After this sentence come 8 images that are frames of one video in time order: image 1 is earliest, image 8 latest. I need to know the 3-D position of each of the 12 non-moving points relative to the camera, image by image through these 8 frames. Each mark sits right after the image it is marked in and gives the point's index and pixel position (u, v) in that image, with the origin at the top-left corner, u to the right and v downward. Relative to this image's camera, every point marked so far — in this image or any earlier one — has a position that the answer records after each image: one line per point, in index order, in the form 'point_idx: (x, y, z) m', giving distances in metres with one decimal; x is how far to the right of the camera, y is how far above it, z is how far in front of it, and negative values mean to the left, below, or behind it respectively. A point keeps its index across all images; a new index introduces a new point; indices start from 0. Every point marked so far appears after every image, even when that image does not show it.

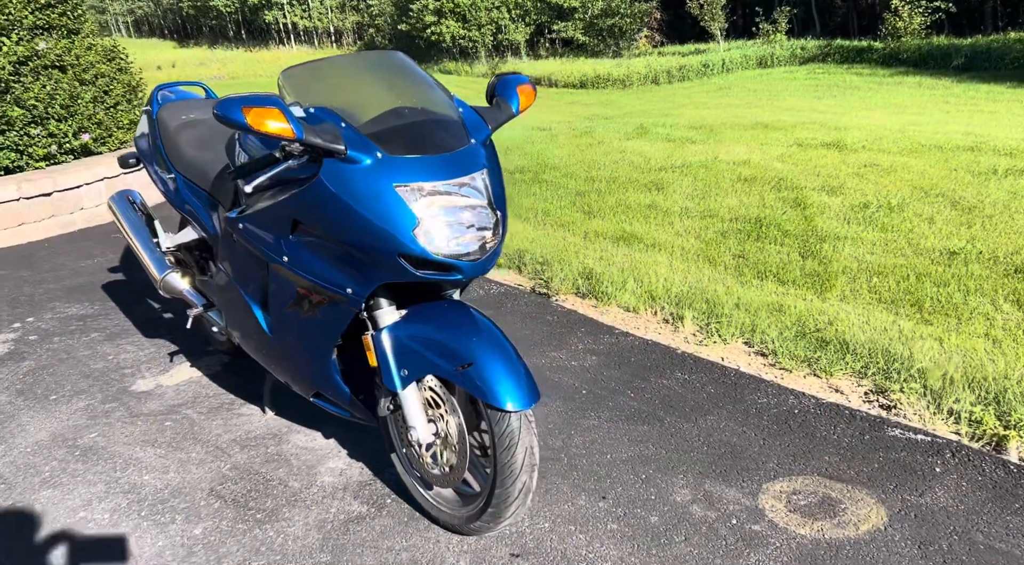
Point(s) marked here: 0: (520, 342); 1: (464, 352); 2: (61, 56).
0: (0.0, -0.3, +4.8) m
1: (-0.2, -0.2, +2.9) m
2: (-3.5, +1.8, +7.4) m
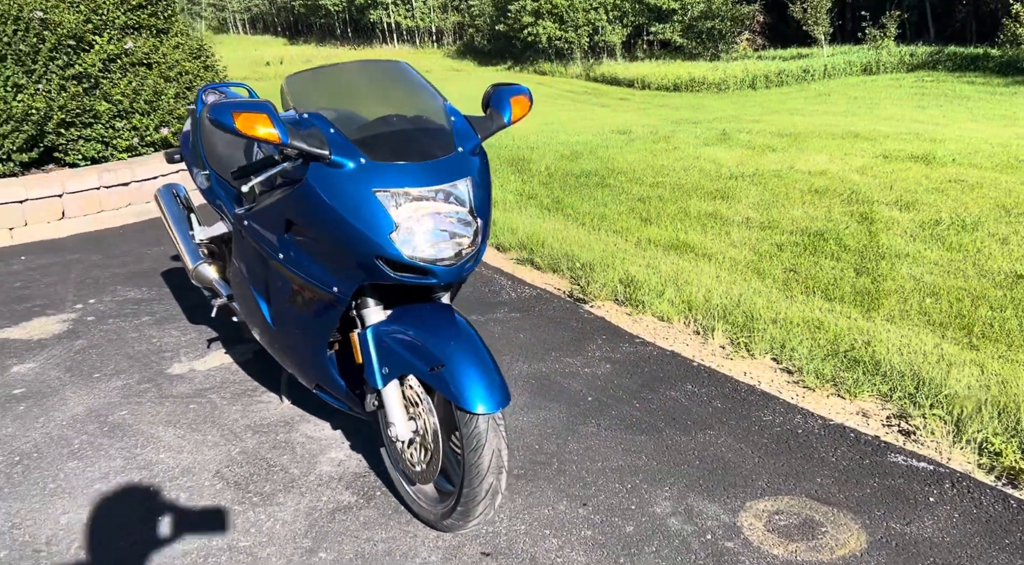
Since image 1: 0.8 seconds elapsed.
0: (+0.1, -0.4, +4.8) m
1: (-0.2, -0.2, +3.0) m
2: (-3.0, +1.9, +7.8) m
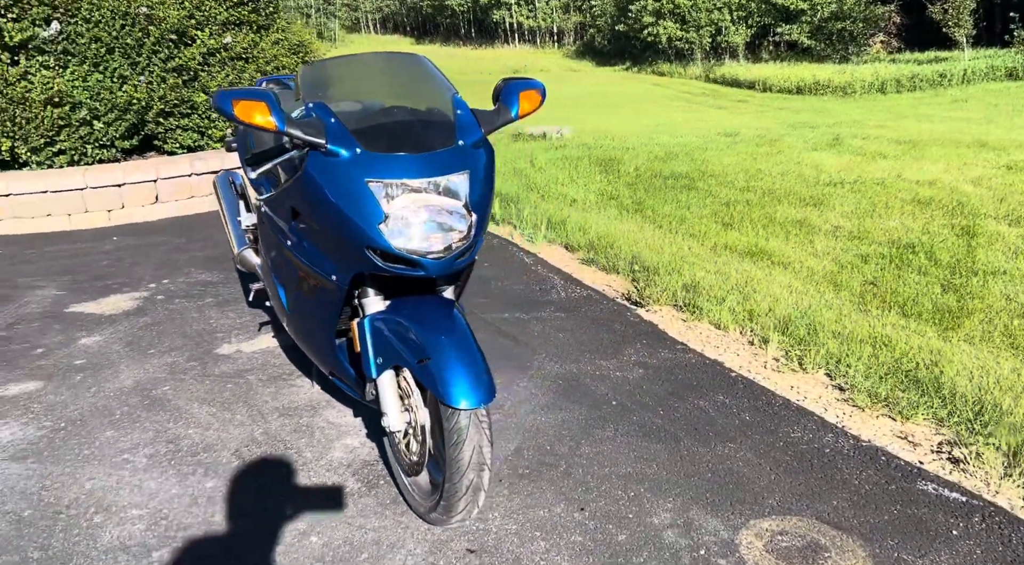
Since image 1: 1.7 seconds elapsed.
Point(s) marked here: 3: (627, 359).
0: (+0.3, -0.4, +4.8) m
1: (-0.3, -0.2, +3.0) m
2: (-2.3, +2.1, +8.1) m
3: (+0.6, -0.4, +4.7) m
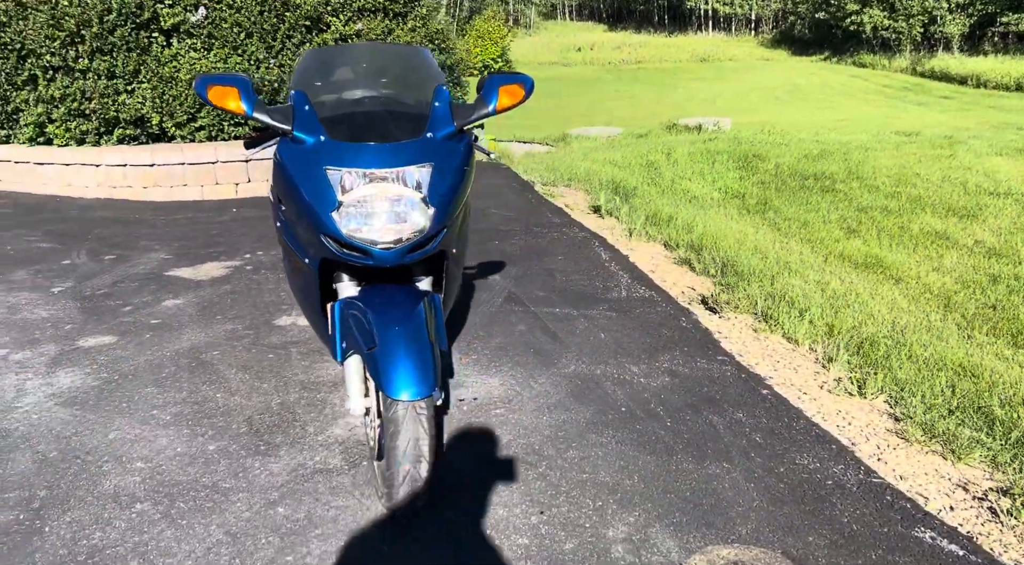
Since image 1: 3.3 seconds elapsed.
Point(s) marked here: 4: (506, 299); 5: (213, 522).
0: (+0.5, -0.3, +4.7) m
1: (-0.5, -0.2, +3.1) m
2: (-1.2, +2.3, +8.5) m
3: (+0.7, -0.4, +4.5) m
4: (-0.1, -0.1, +5.3) m
5: (-1.1, -0.9, +3.3) m
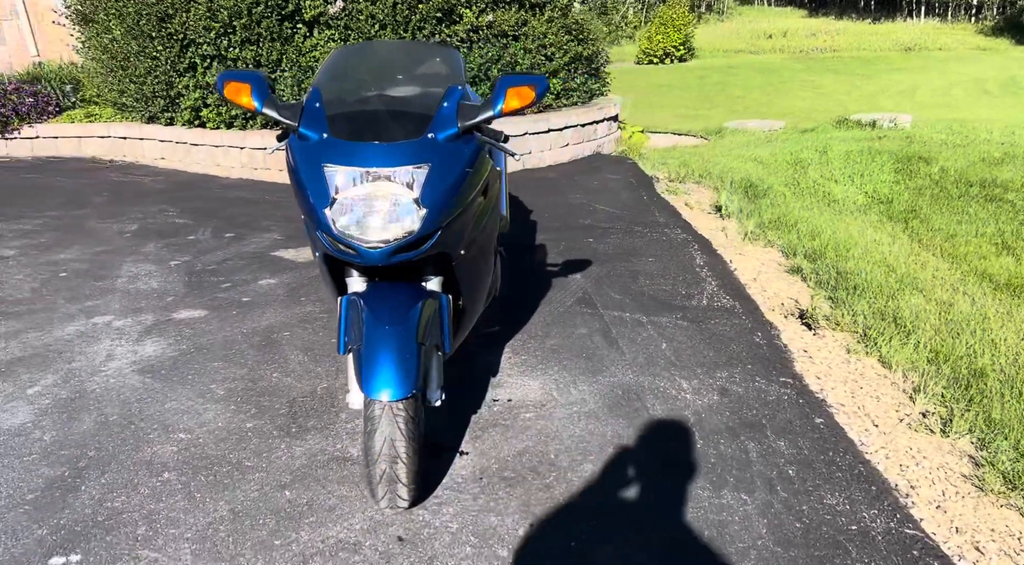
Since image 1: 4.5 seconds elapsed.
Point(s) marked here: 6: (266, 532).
0: (+0.8, -0.4, +4.5) m
1: (-0.5, -0.2, +3.1) m
2: (0.0, +2.4, +8.5) m
3: (+0.9, -0.5, +4.3) m
4: (+0.4, -0.1, +5.2) m
5: (-1.1, -0.8, +3.5) m
6: (-0.9, -0.9, +3.3) m
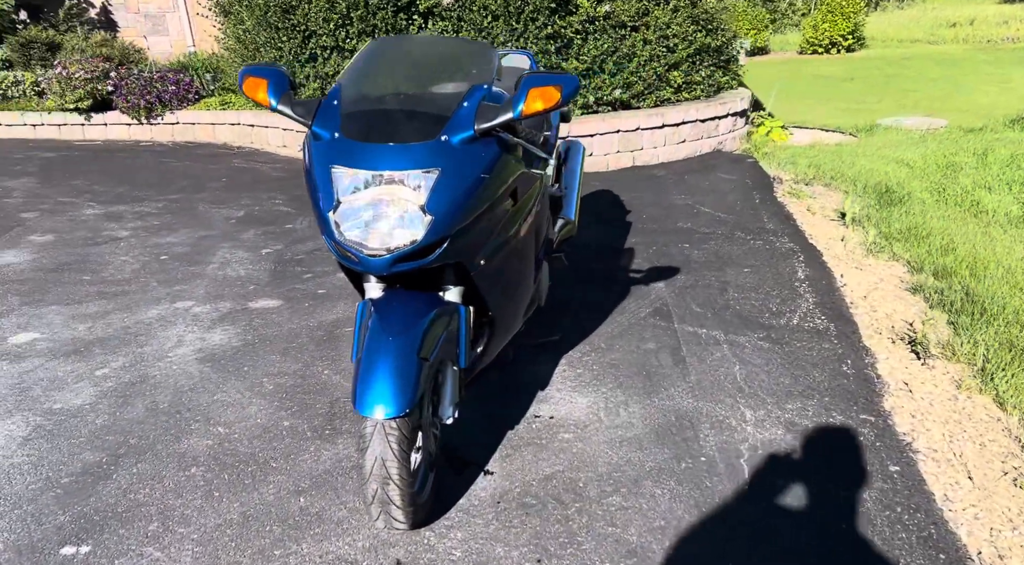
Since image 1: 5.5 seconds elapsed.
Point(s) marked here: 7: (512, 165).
0: (+1.0, -0.5, +4.1) m
1: (-0.5, -0.2, +3.0) m
2: (+1.1, +2.4, +8.1) m
3: (+1.1, -0.6, +3.9) m
4: (+0.8, -0.2, +4.9) m
5: (-1.0, -0.8, +3.4) m
6: (-0.9, -0.9, +3.2) m
7: (0.0, +0.4, +3.2) m
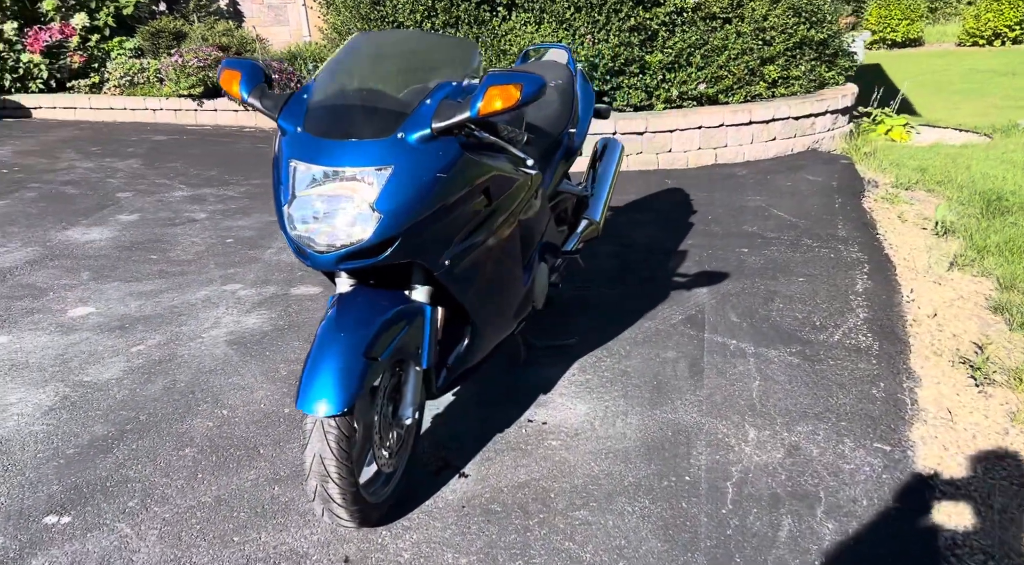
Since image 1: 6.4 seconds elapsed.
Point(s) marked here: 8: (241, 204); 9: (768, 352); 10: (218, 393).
0: (+1.0, -0.5, +3.8) m
1: (-0.6, -0.2, +3.0) m
2: (+1.8, +2.3, +7.8) m
3: (+1.1, -0.6, +3.6) m
4: (+0.9, -0.2, +4.7) m
5: (-1.1, -0.8, +3.5) m
6: (-1.0, -0.9, +3.3) m
7: (-0.1, +0.4, +3.1) m
8: (-2.1, +0.6, +7.2) m
9: (+1.2, -0.3, +4.3) m
10: (-1.4, -0.5, +4.2) m
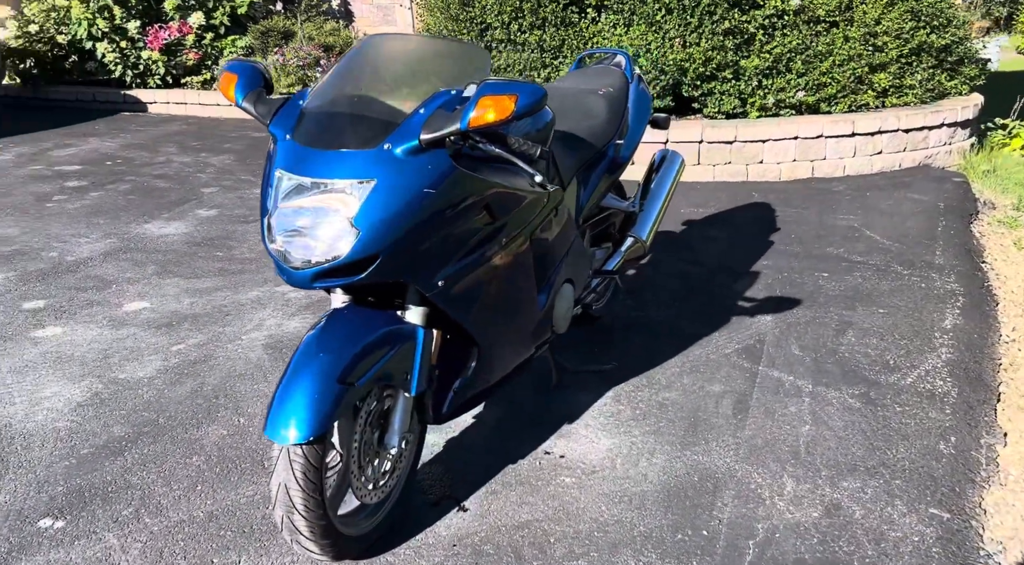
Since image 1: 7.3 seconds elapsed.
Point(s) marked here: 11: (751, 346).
0: (+1.0, -0.6, +3.4) m
1: (-0.6, -0.2, +2.8) m
2: (+2.5, +2.1, +7.2) m
3: (+1.1, -0.7, +3.2) m
4: (+1.1, -0.3, +4.3) m
5: (-1.1, -0.8, +3.4) m
6: (-1.0, -0.9, +3.1) m
7: (-0.1, +0.3, +2.8) m
8: (-1.5, +0.6, +7.2) m
9: (+1.3, -0.5, +3.9) m
10: (-1.2, -0.5, +4.1) m
11: (+1.1, -0.3, +4.3) m
